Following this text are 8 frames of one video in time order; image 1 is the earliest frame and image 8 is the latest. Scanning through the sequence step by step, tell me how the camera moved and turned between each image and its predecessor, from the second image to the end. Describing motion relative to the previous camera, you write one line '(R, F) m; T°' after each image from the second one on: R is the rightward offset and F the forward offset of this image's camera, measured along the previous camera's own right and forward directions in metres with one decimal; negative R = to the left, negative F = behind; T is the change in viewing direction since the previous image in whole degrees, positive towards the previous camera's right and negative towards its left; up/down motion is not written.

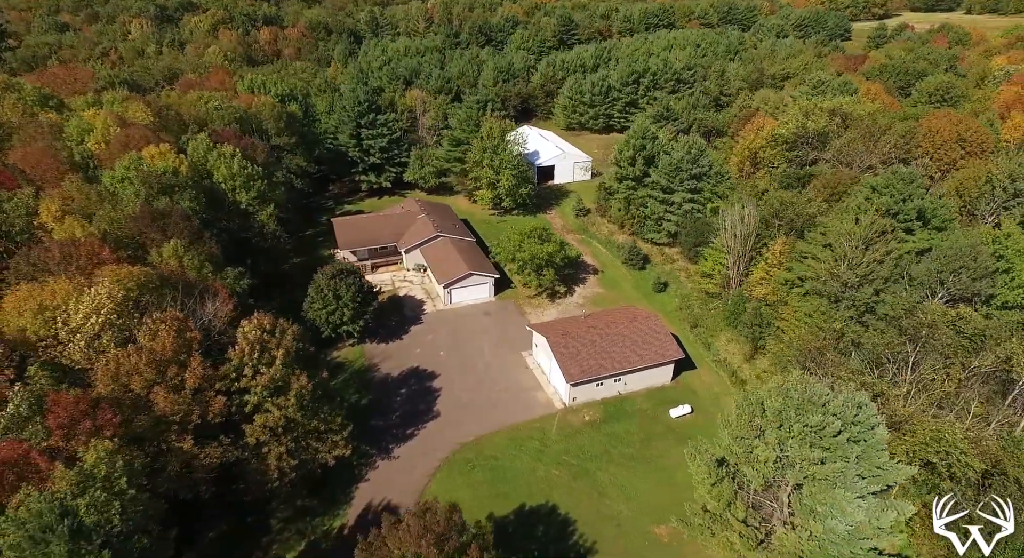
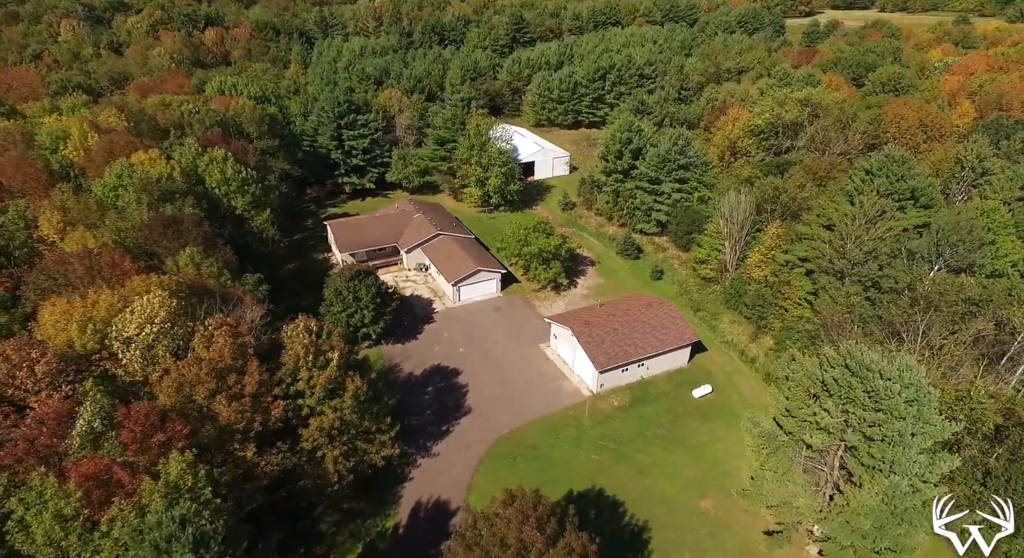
(-4.7, -0.4) m; +6°
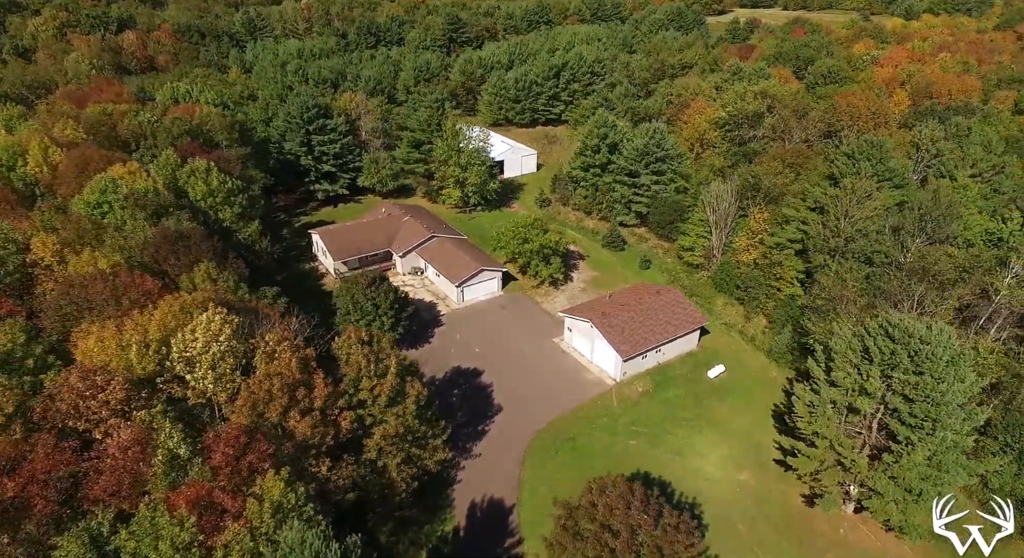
(-5.6, -0.1) m; +7°
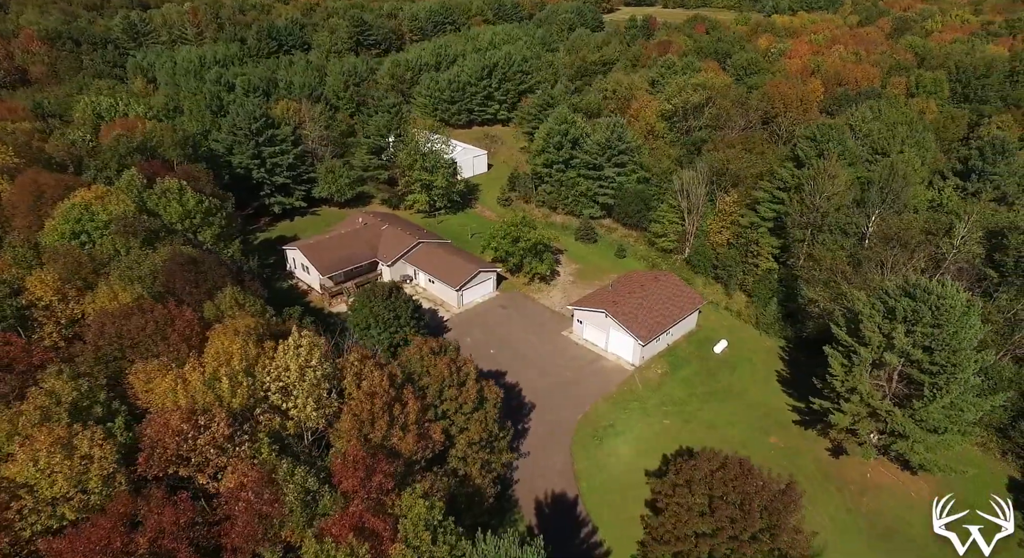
(-7.3, +0.3) m; +10°
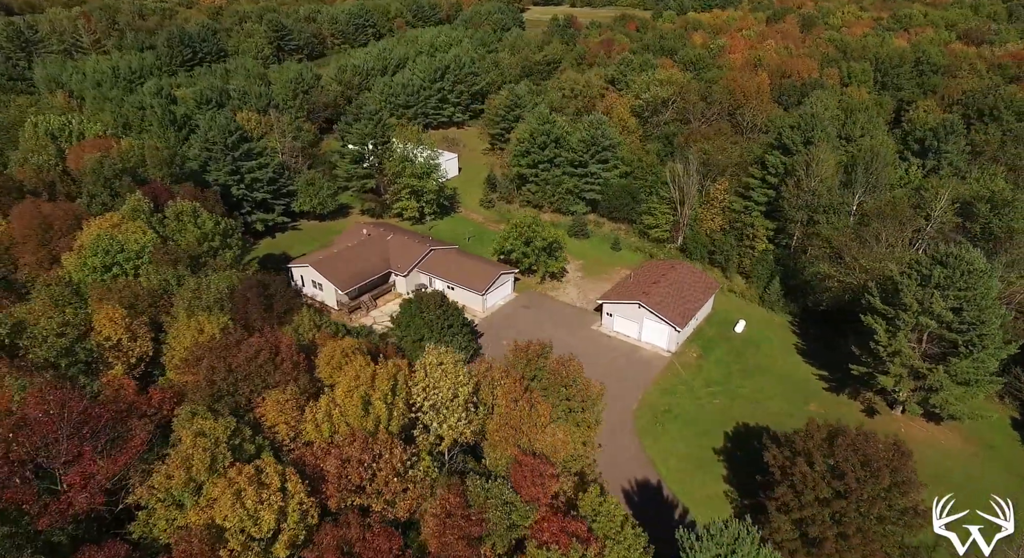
(-8.0, +0.3) m; +9°
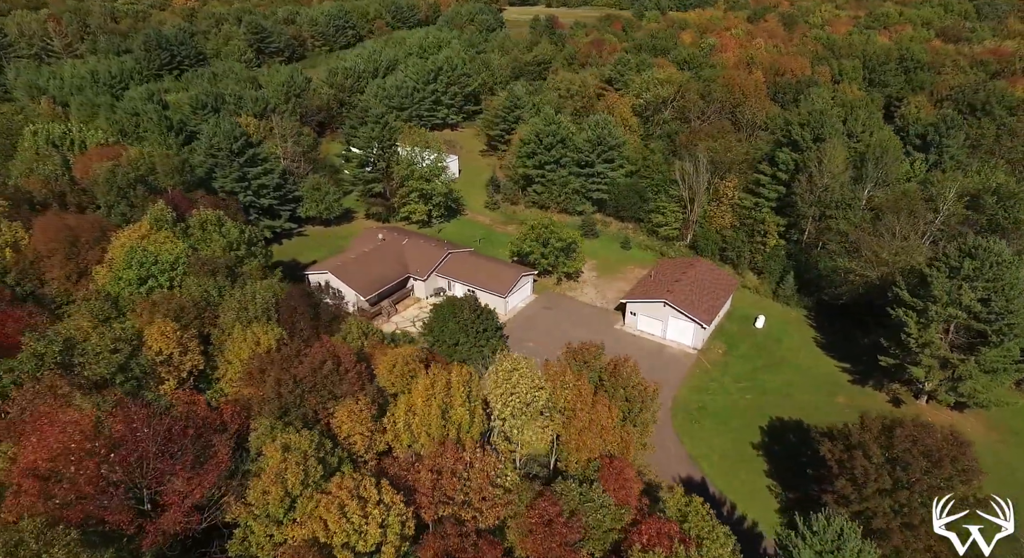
(-3.4, +0.2) m; +3°
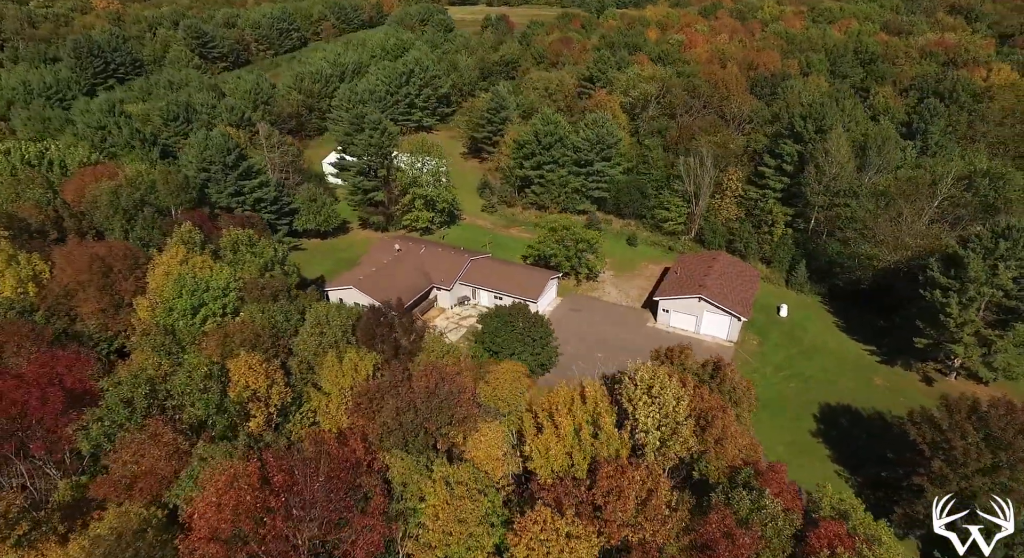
(-6.2, +1.2) m; +6°
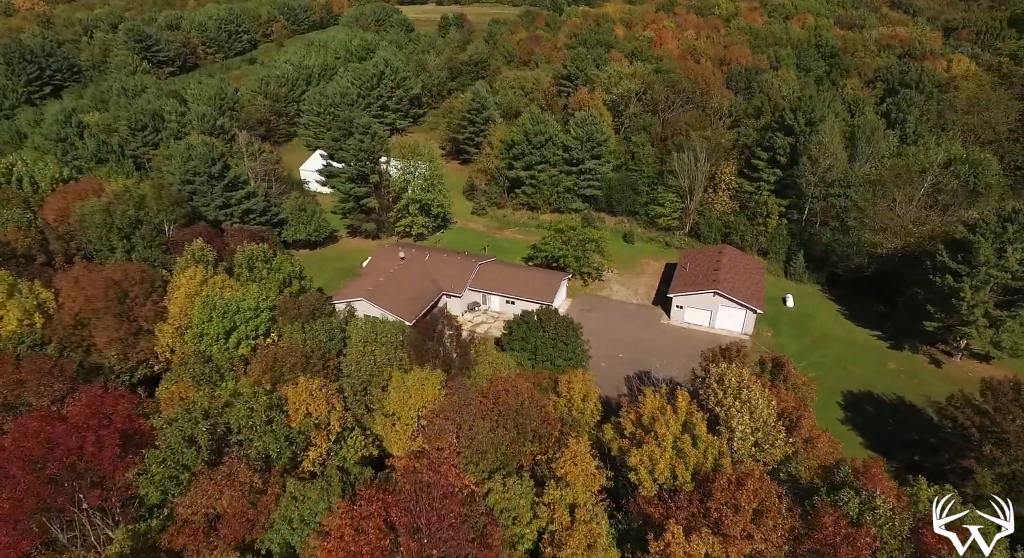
(-4.1, +1.1) m; +5°
